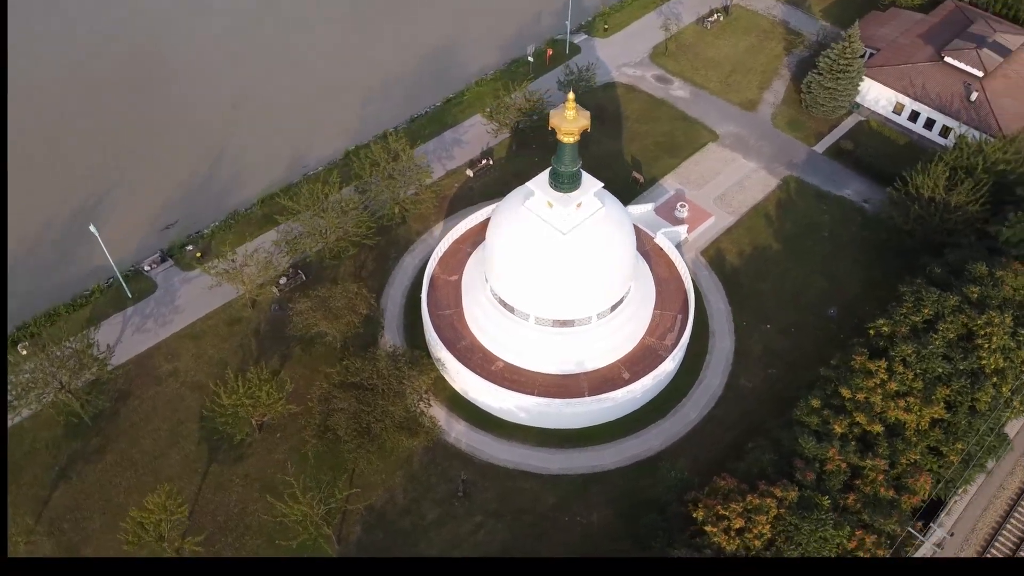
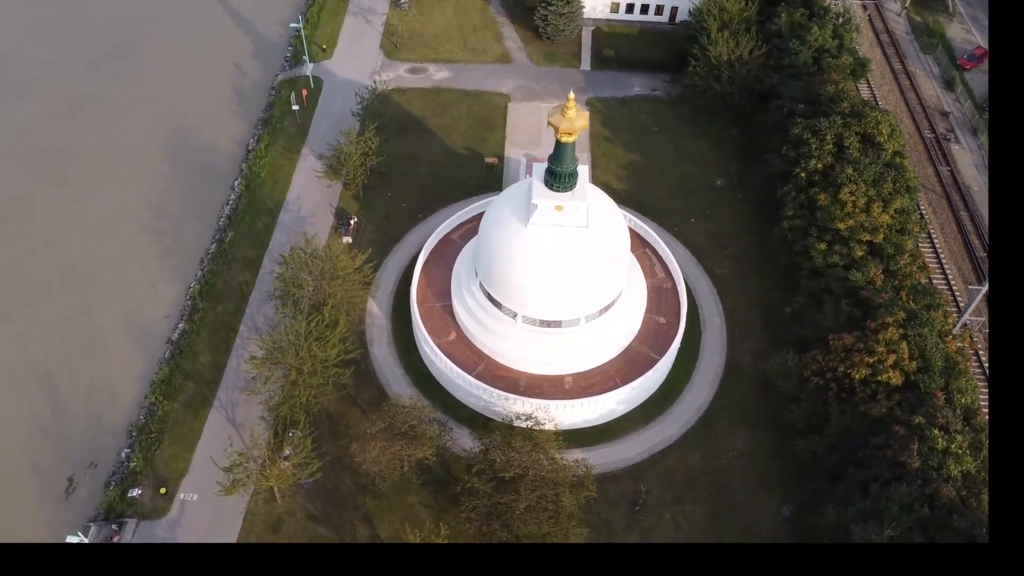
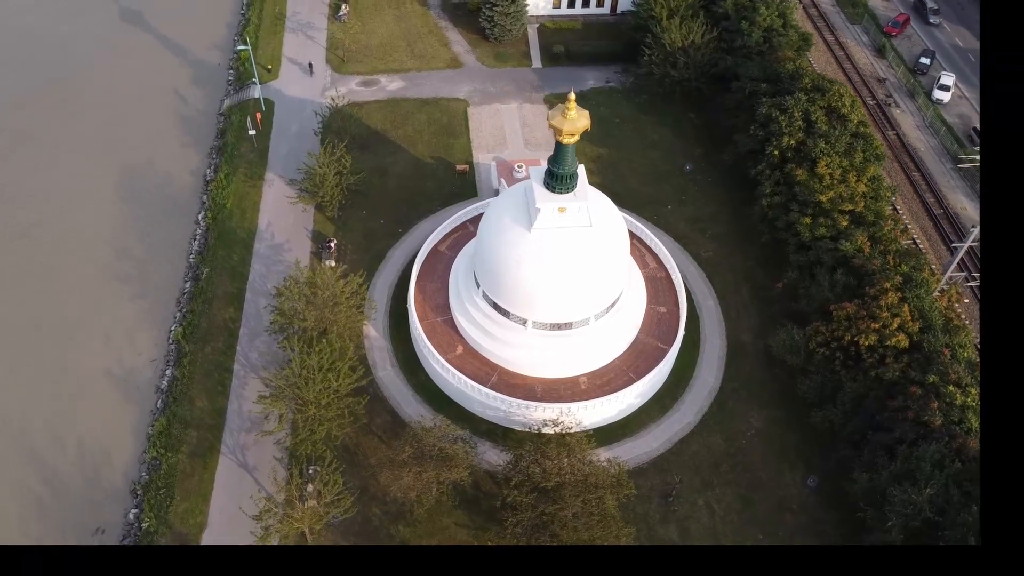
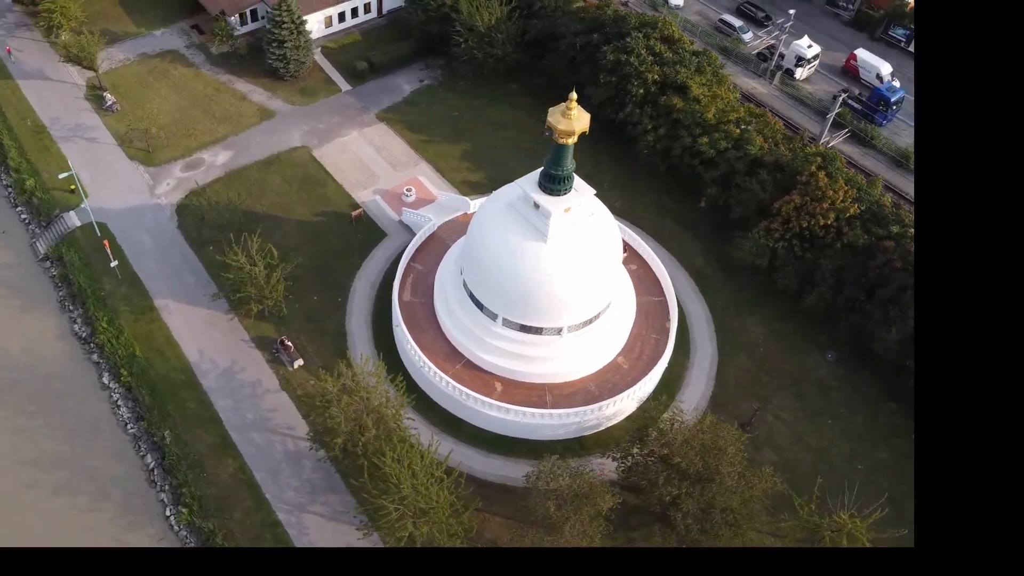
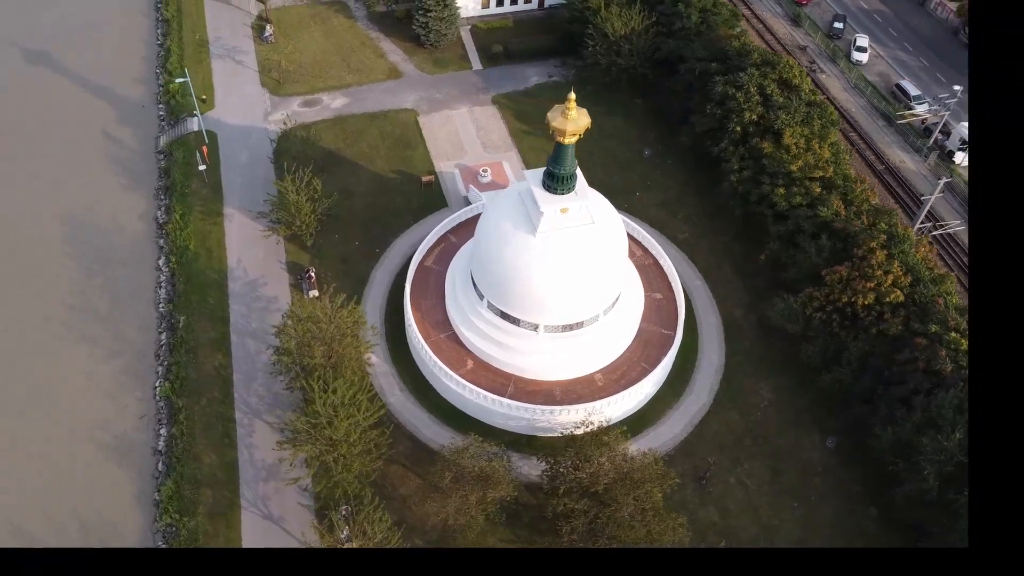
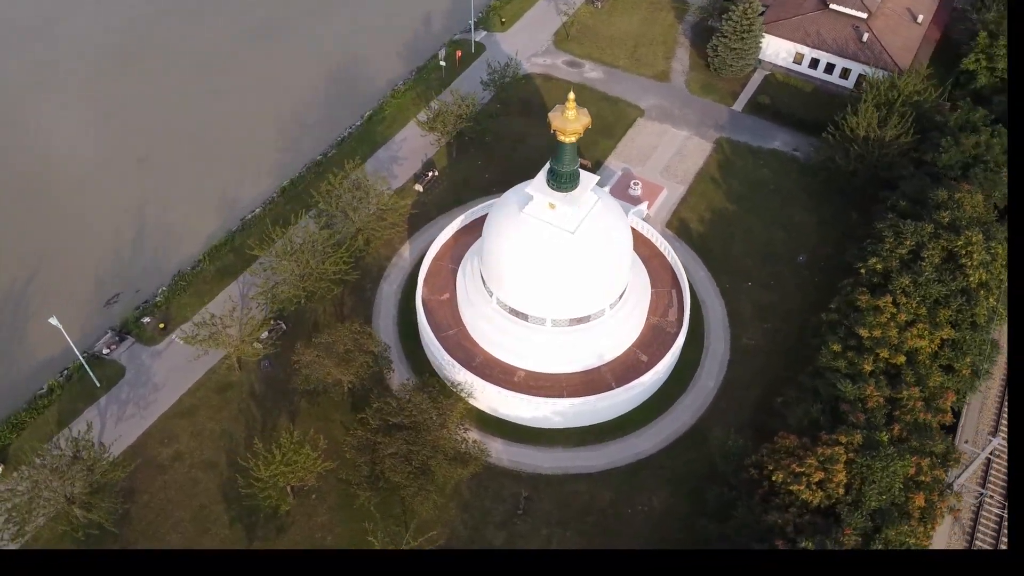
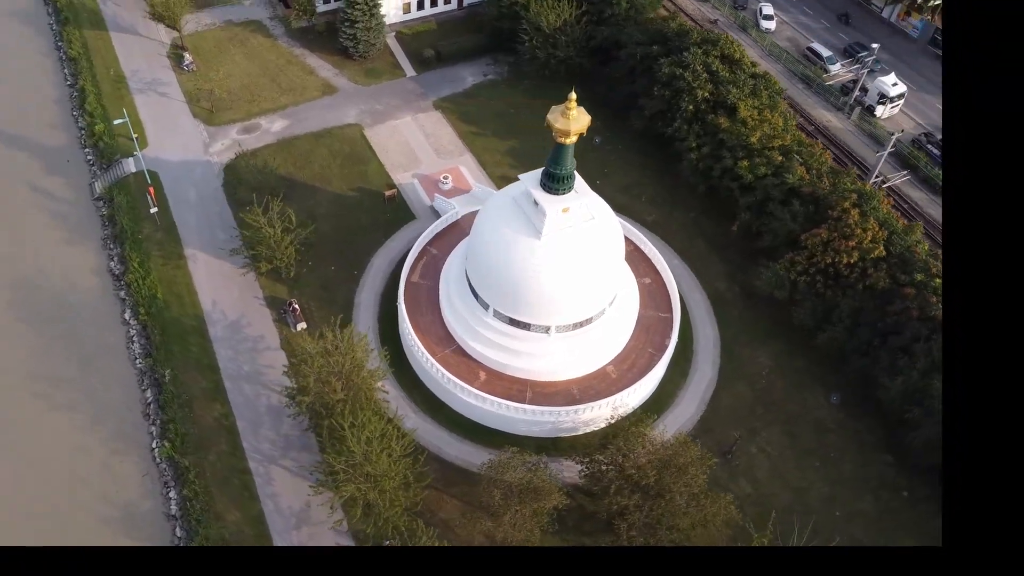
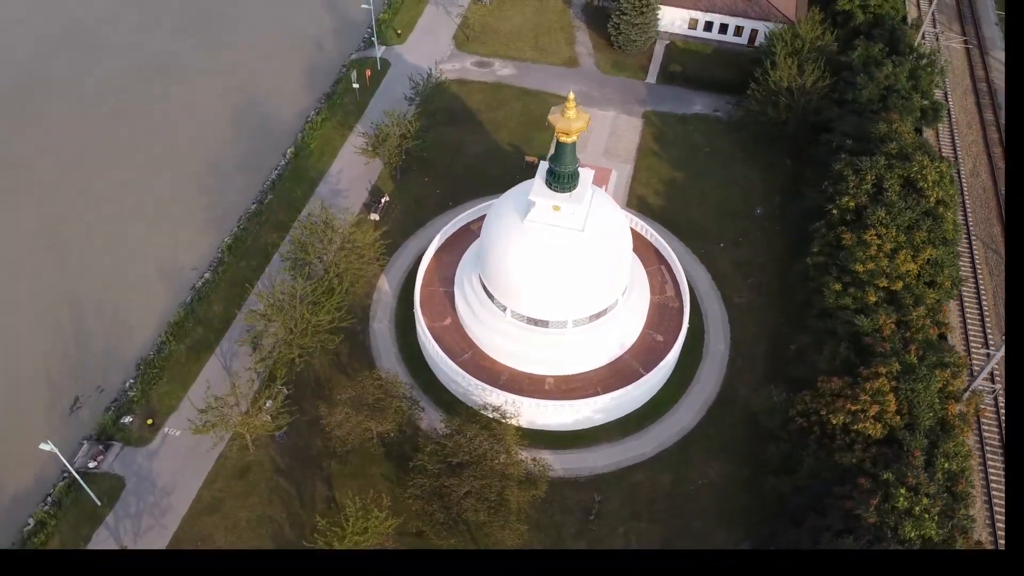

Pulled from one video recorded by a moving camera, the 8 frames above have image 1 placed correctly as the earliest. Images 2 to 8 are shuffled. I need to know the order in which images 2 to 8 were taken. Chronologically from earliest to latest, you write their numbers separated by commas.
6, 8, 2, 3, 5, 7, 4
